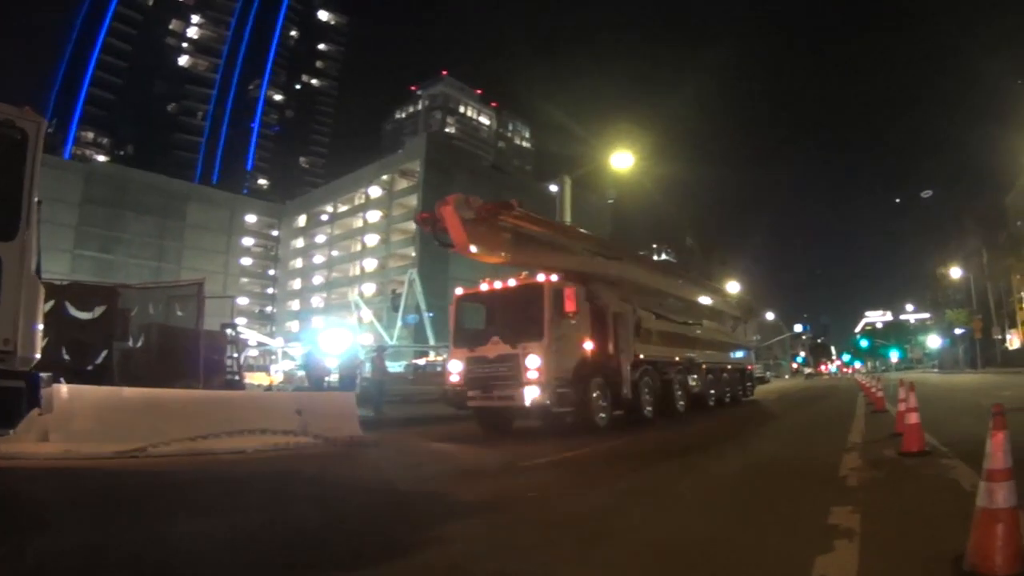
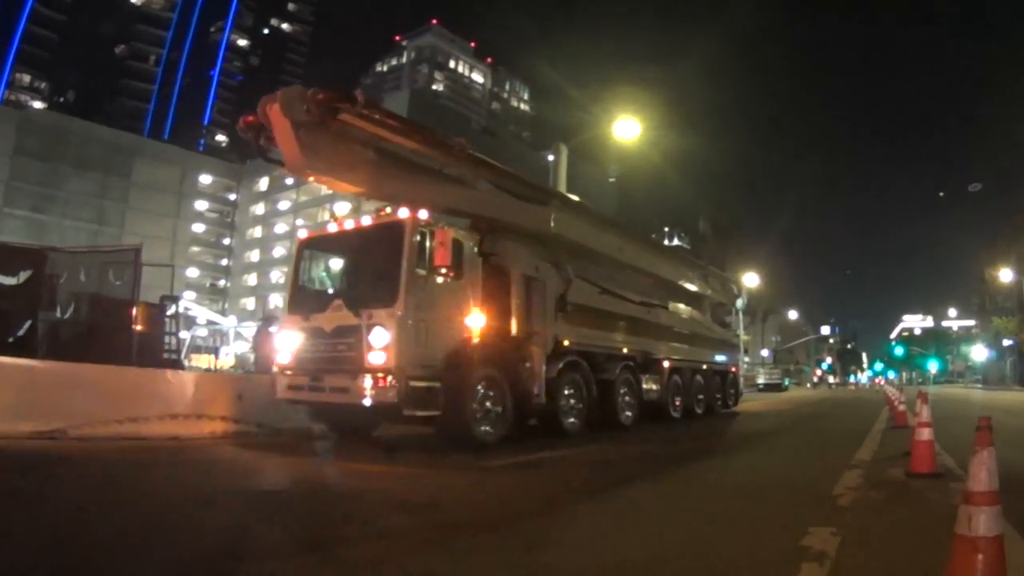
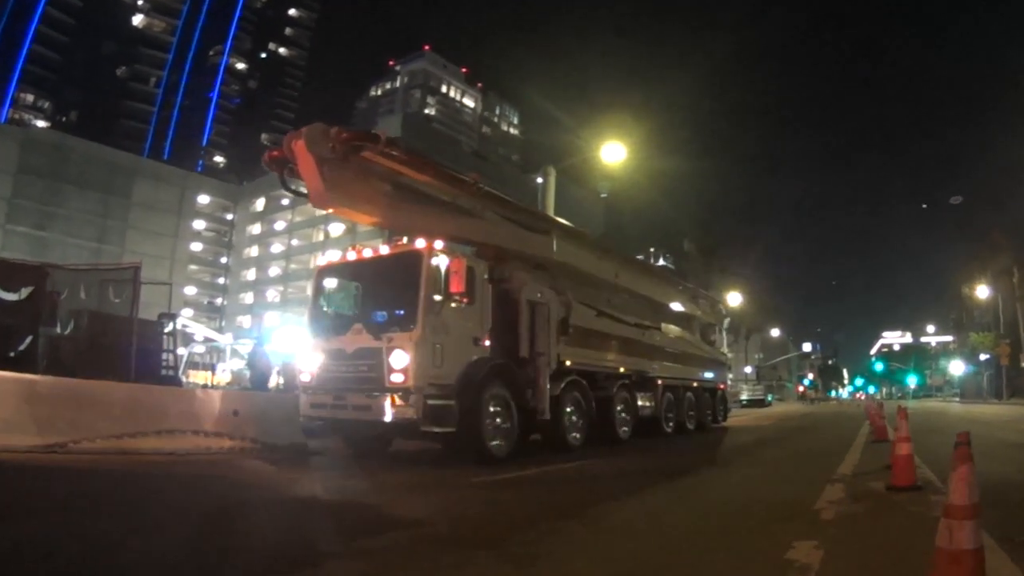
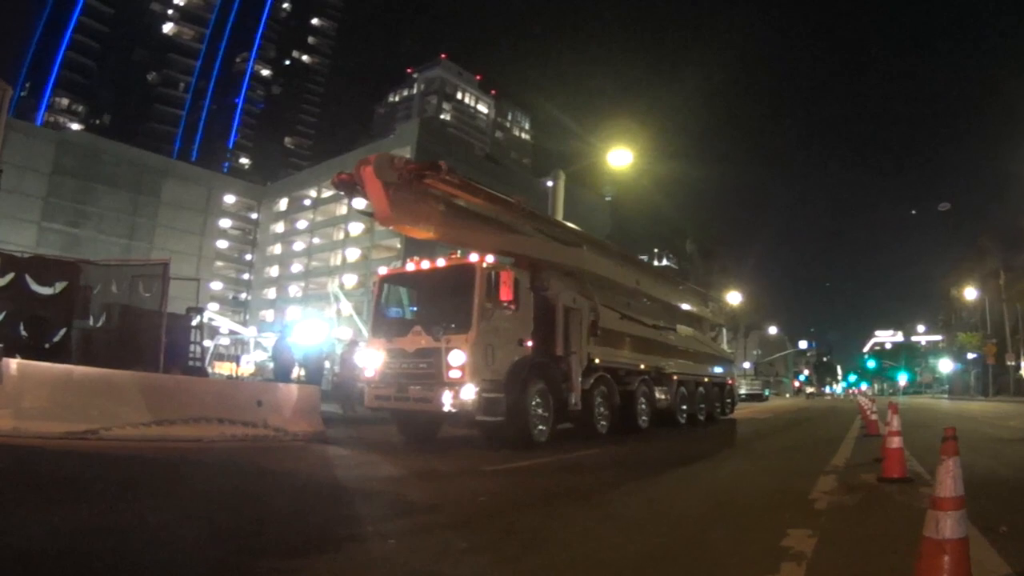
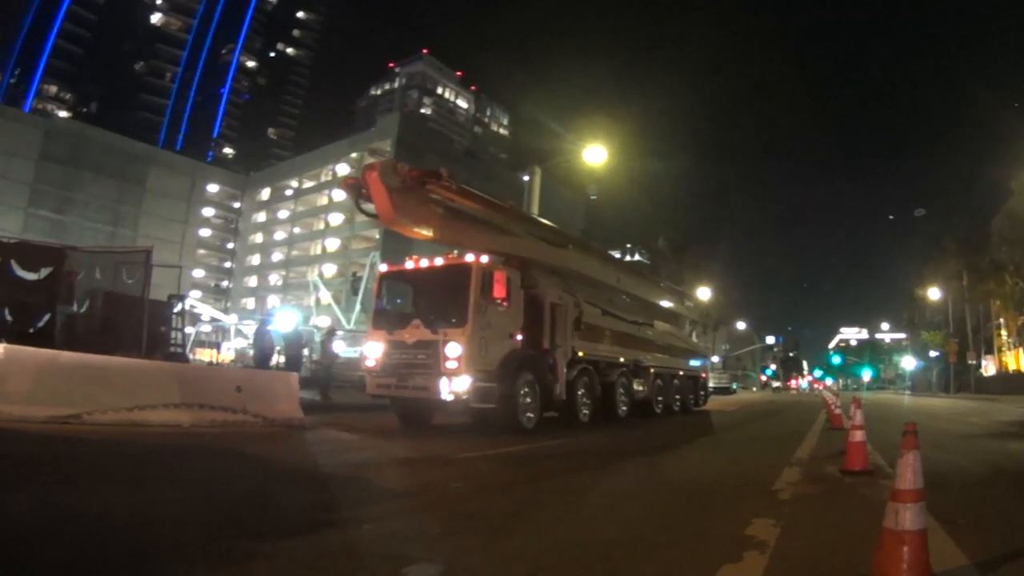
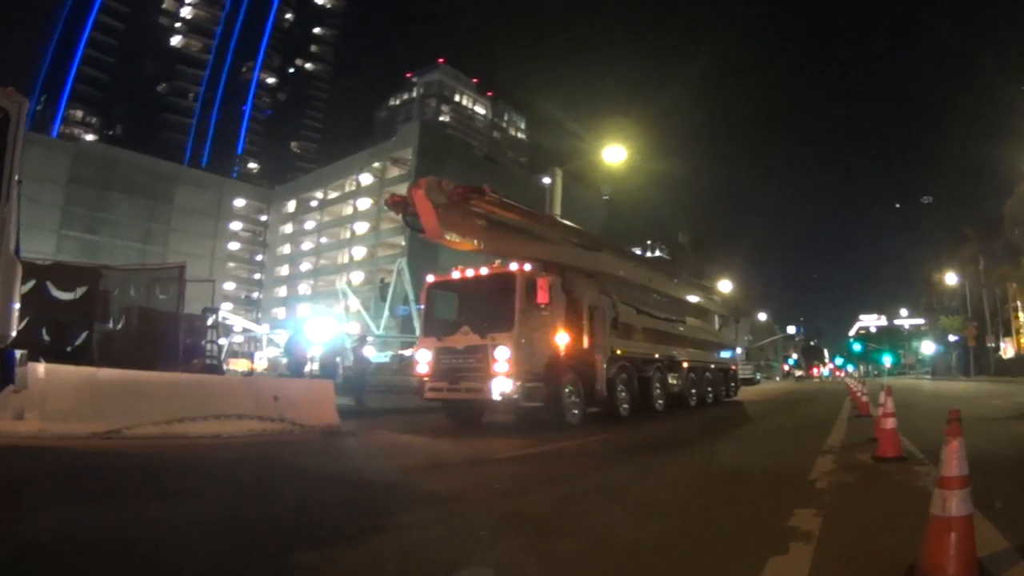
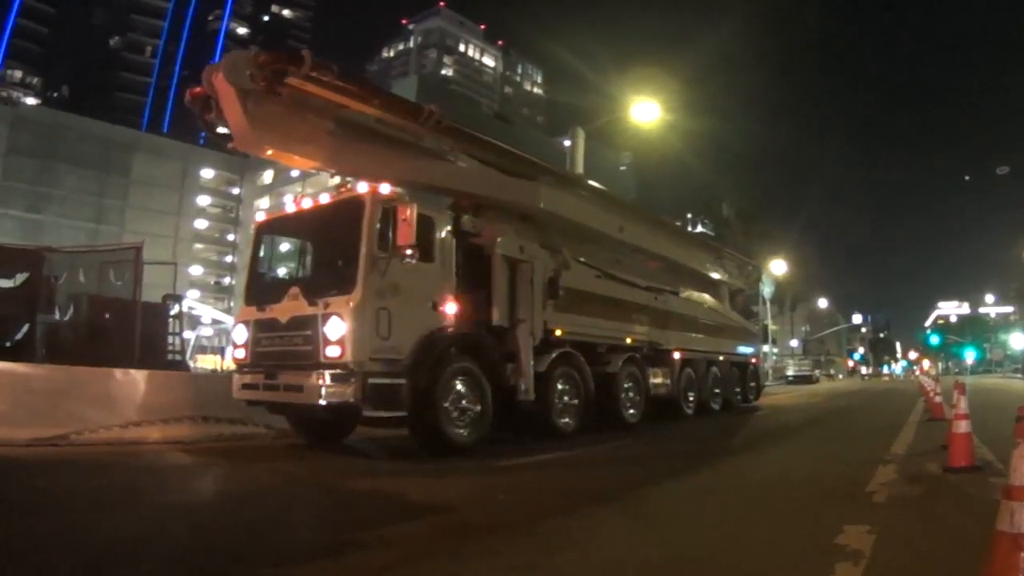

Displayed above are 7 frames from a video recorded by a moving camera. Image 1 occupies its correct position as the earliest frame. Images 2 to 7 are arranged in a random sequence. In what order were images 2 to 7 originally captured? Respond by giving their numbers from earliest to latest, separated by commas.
6, 5, 4, 3, 2, 7
